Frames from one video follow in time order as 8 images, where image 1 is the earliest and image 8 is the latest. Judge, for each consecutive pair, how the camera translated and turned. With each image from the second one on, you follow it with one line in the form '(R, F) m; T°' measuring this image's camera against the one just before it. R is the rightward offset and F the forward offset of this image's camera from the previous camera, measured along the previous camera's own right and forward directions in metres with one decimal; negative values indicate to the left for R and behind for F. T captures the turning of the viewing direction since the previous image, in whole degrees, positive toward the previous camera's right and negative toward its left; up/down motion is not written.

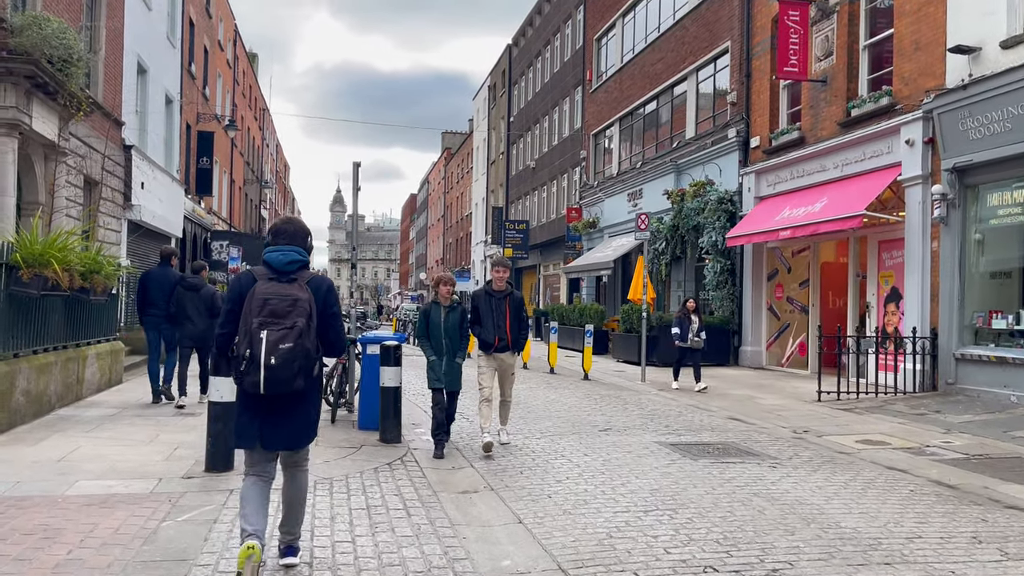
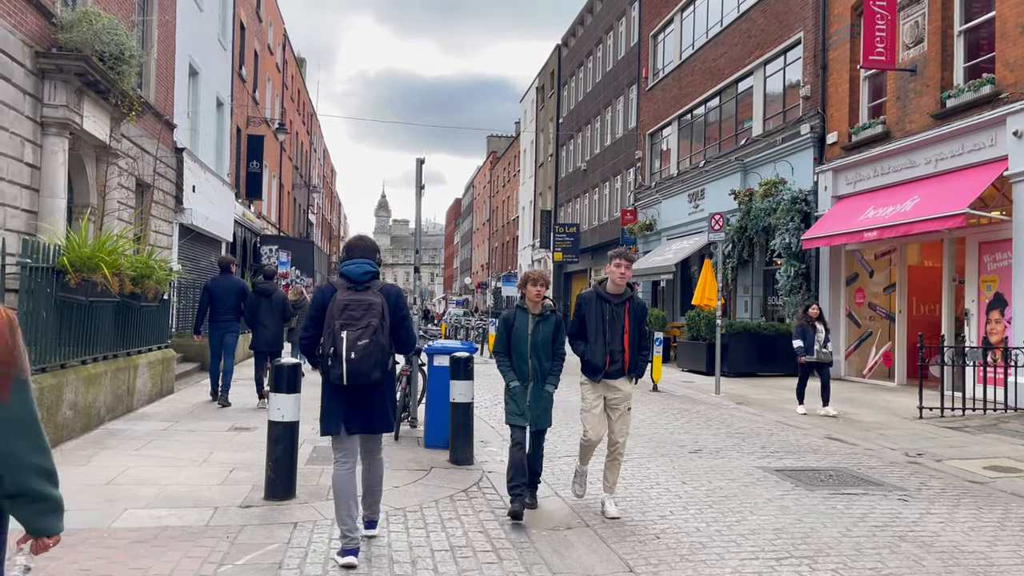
(-0.4, +0.8) m; -3°
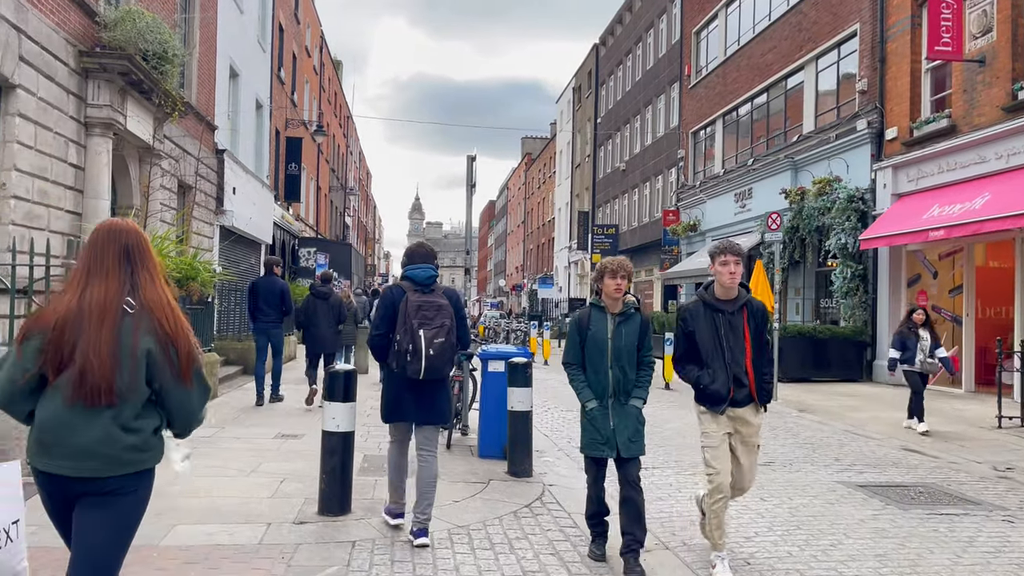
(-0.2, +0.4) m; -2°
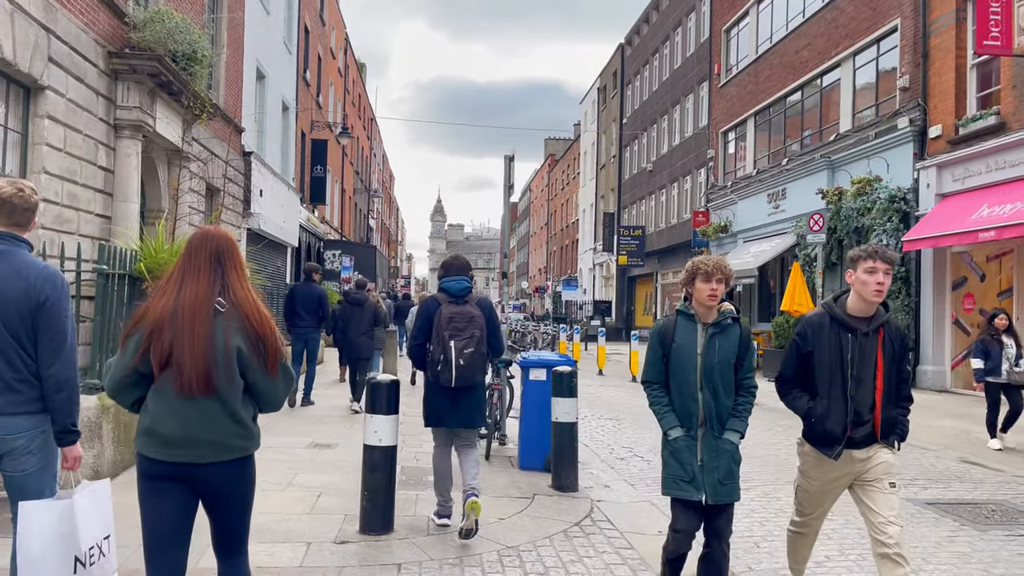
(-0.2, +0.3) m; -1°
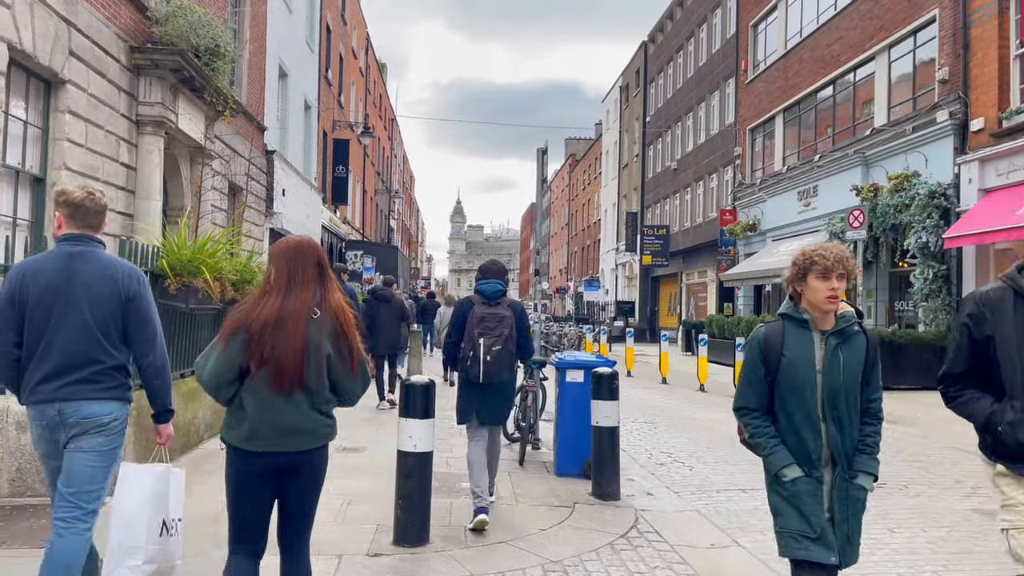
(-0.1, +0.3) m; -1°
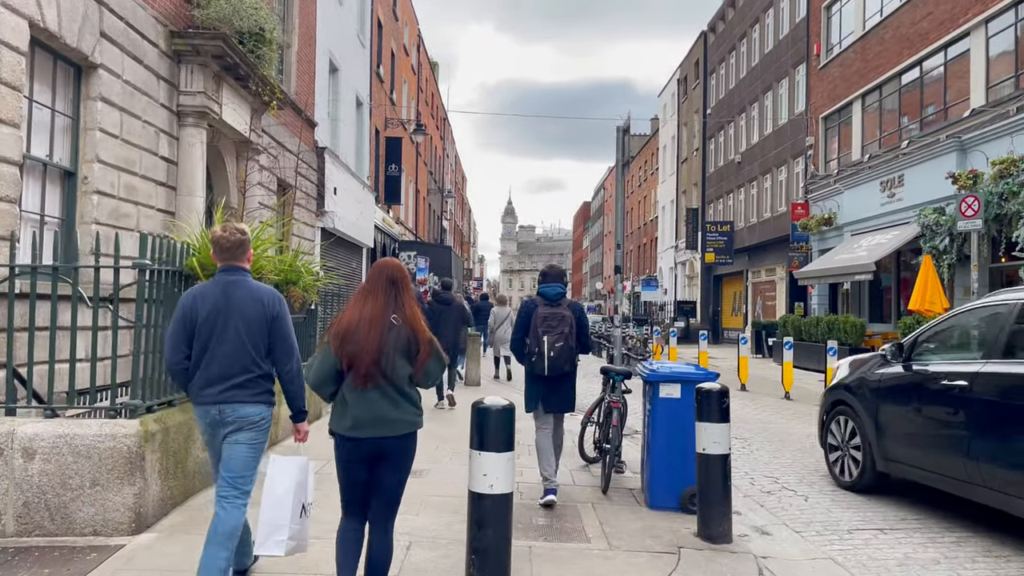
(-0.2, +1.0) m; -4°
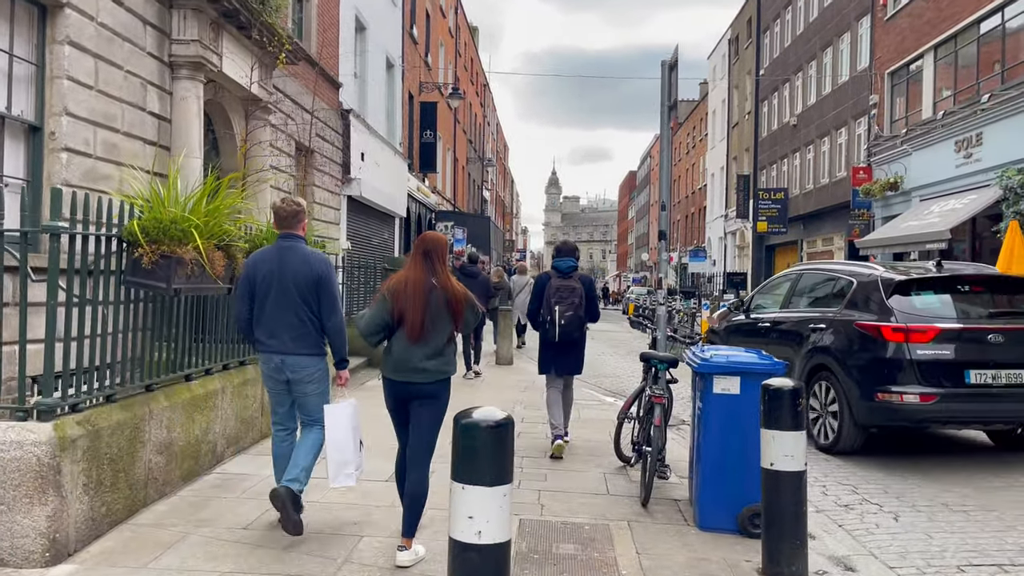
(+0.2, +1.1) m; -3°
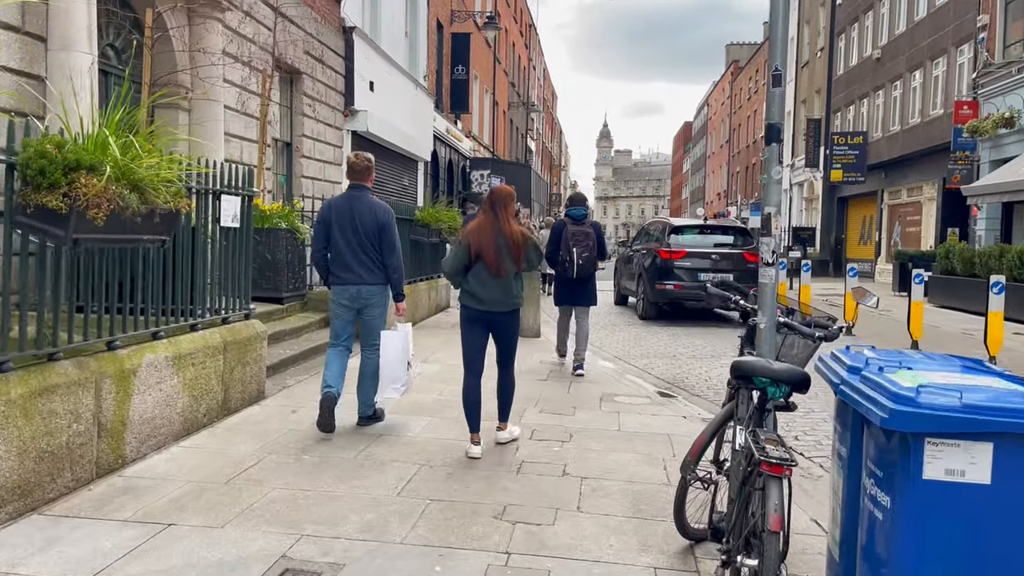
(+0.3, +2.7) m; -4°
